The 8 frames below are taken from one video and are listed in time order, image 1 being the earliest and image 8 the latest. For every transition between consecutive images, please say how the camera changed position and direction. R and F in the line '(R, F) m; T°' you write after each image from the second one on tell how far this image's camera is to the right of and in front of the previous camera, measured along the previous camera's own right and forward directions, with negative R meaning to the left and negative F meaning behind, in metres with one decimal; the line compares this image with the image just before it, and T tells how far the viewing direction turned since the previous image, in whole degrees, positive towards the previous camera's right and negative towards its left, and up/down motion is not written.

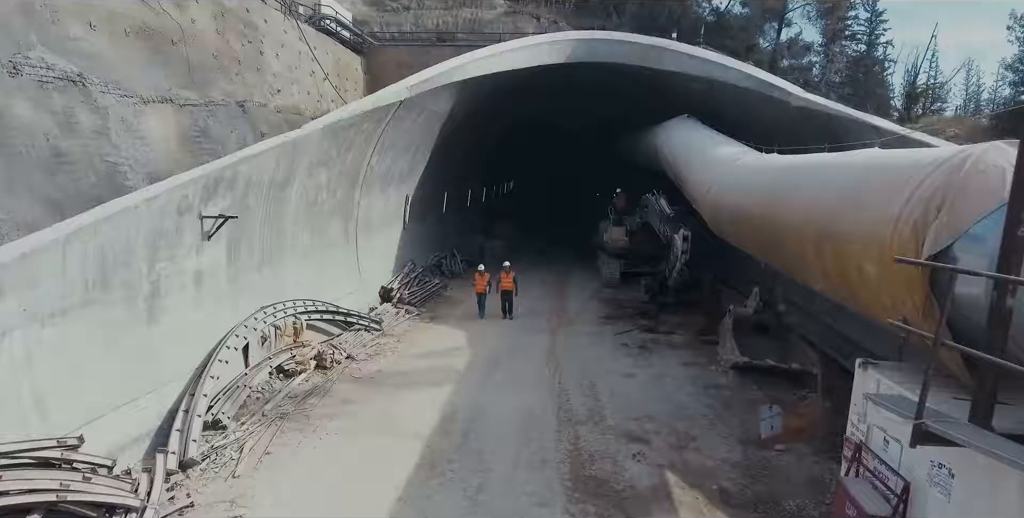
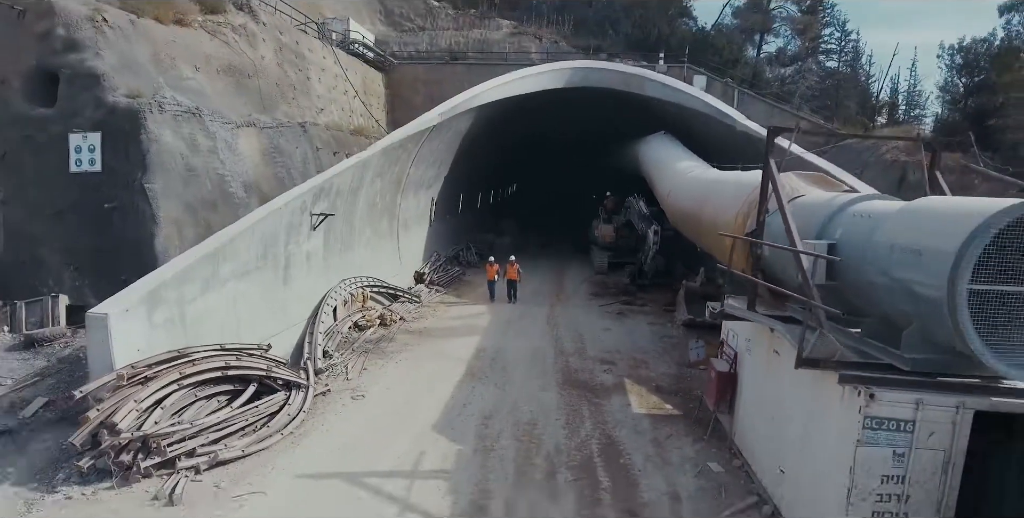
(-0.2, -3.3) m; 0°
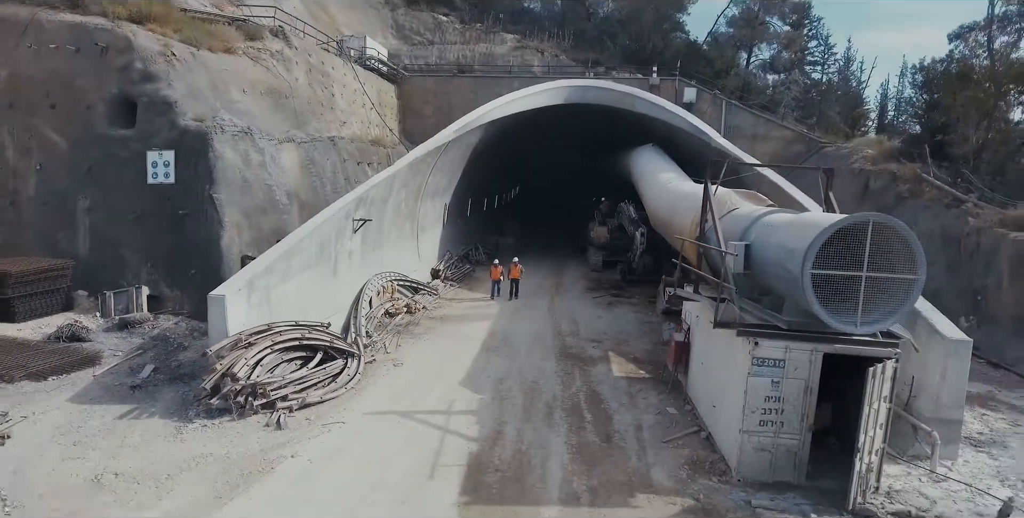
(-0.1, -2.3) m; 0°
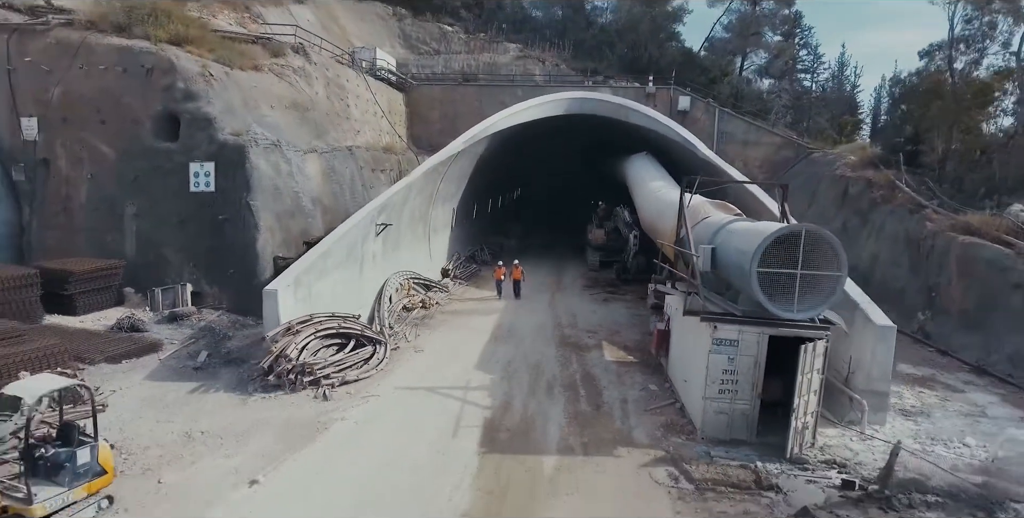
(-0.1, -1.6) m; 0°
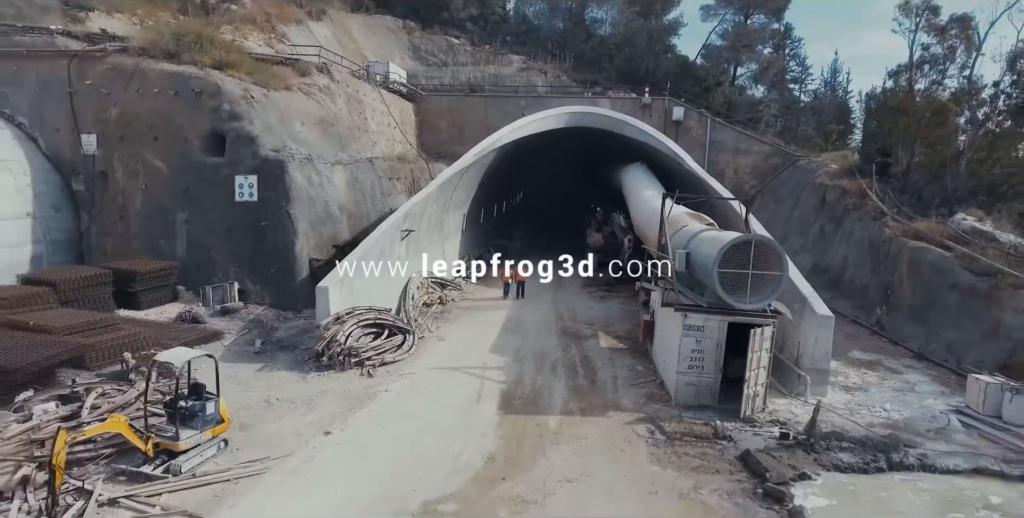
(-0.2, -2.1) m; 0°
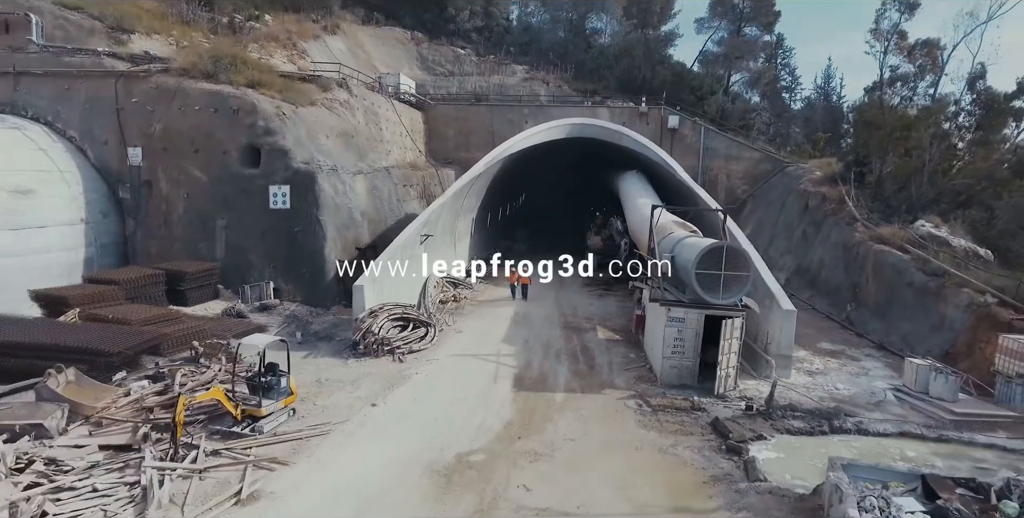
(-0.2, -2.0) m; 0°
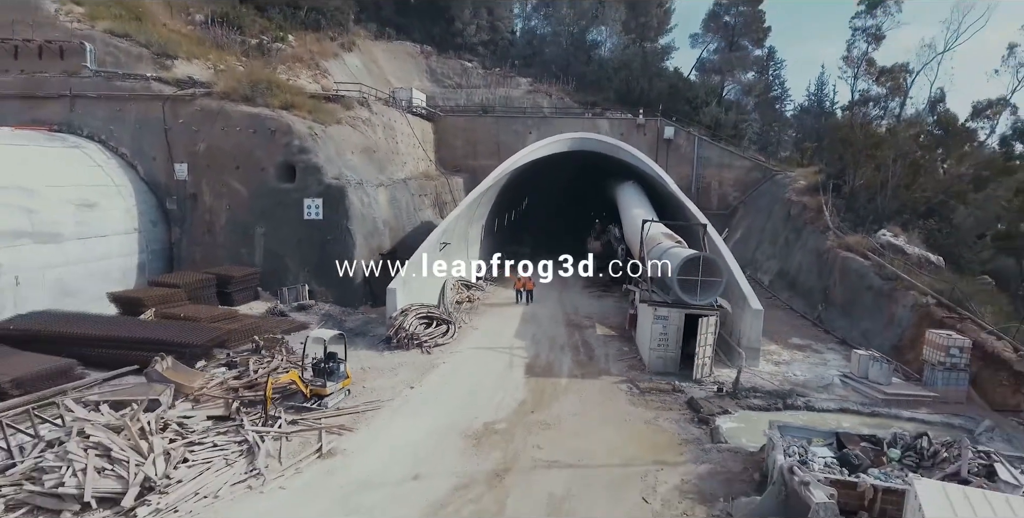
(-0.2, -2.4) m; 0°
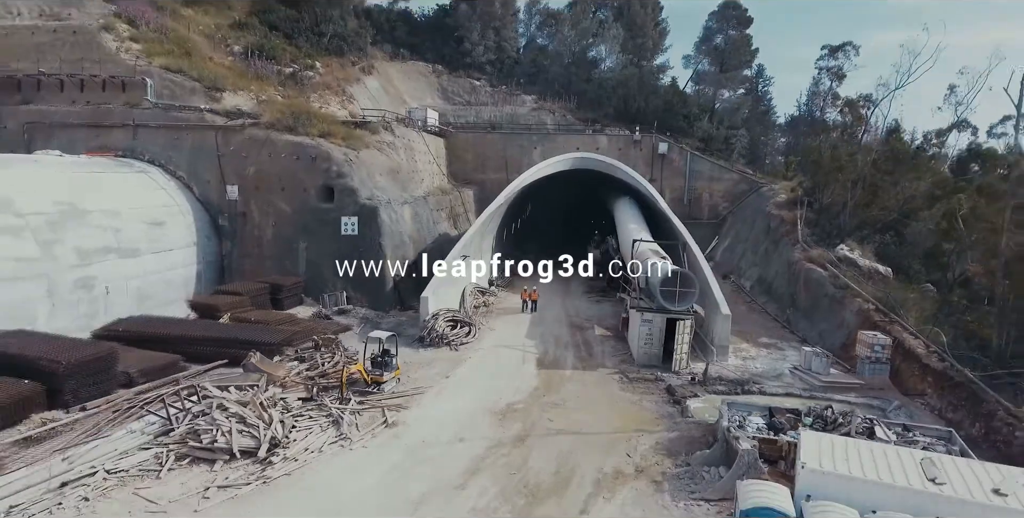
(-0.3, -3.4) m; 0°
